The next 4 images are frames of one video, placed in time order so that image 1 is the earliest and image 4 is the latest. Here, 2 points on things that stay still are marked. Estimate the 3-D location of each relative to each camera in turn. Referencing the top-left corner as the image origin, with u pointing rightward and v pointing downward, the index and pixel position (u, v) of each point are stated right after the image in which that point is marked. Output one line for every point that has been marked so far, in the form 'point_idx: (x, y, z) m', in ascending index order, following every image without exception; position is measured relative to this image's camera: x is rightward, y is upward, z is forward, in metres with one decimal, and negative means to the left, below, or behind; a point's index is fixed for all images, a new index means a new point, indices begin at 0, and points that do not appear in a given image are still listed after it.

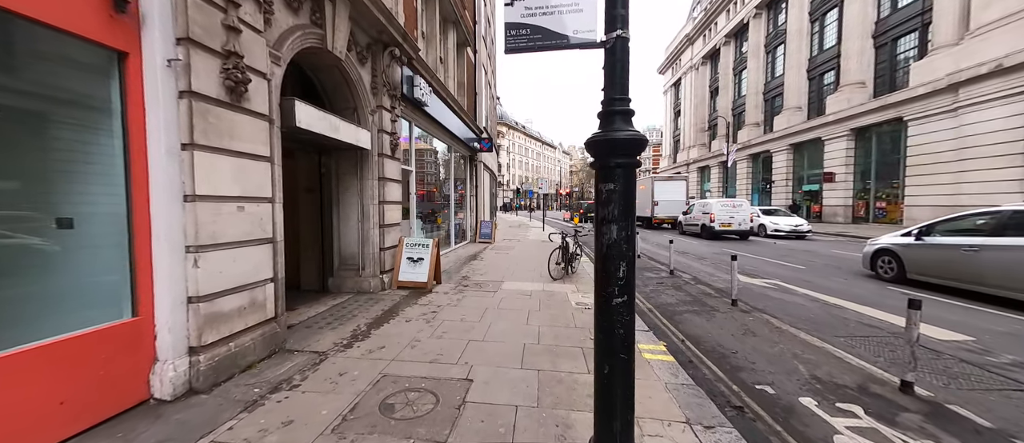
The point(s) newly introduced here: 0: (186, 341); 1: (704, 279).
0: (-2.8, -1.0, +2.7) m
1: (+4.7, -1.4, +7.6) m
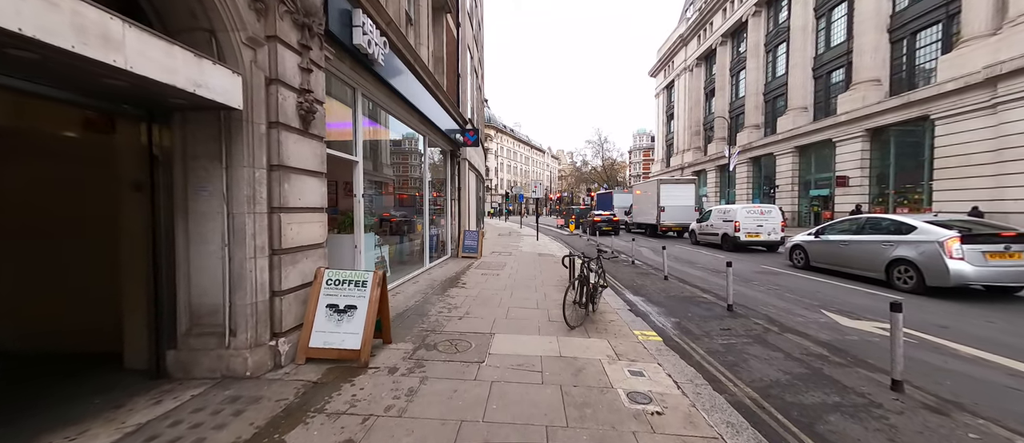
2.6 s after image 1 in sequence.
0: (-2.7, -1.2, +0.1) m
1: (+4.6, -1.7, +5.2) m
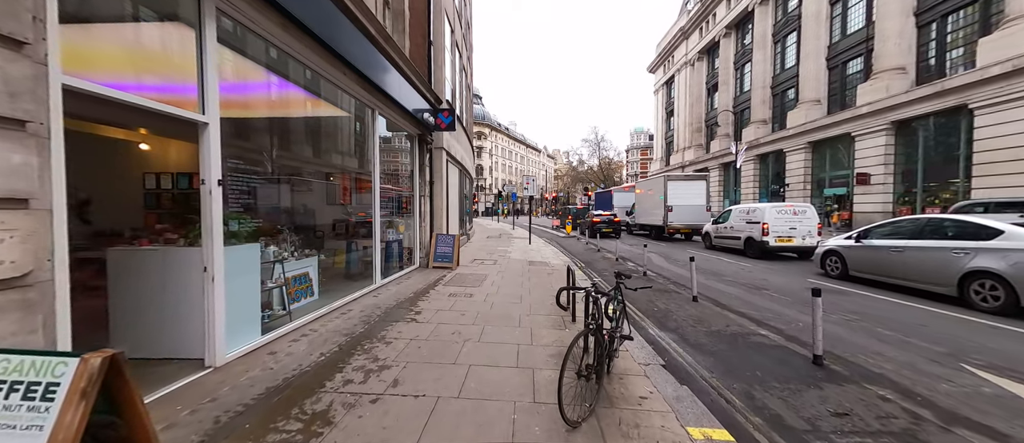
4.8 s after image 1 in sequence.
0: (-3.1, -1.3, -2.2) m
1: (+4.2, -1.7, +3.1) m
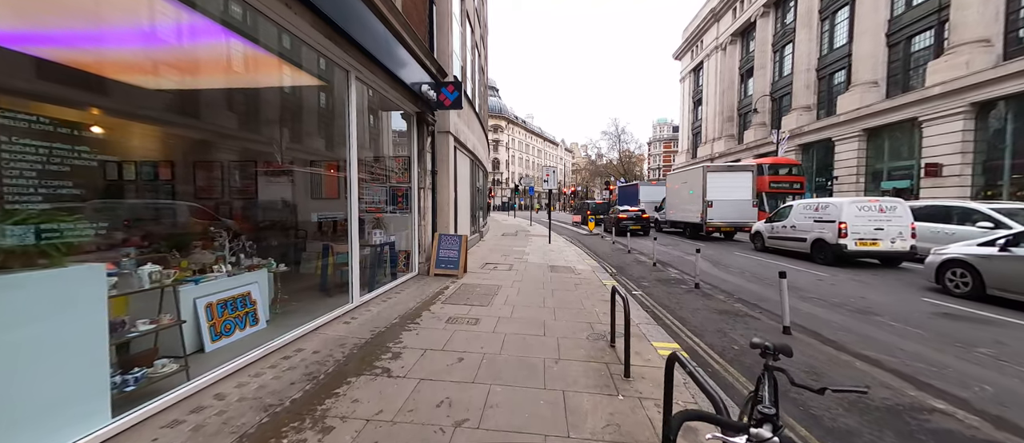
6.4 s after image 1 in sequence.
0: (-3.2, -1.4, -3.7) m
1: (+4.3, -1.8, +1.2) m
